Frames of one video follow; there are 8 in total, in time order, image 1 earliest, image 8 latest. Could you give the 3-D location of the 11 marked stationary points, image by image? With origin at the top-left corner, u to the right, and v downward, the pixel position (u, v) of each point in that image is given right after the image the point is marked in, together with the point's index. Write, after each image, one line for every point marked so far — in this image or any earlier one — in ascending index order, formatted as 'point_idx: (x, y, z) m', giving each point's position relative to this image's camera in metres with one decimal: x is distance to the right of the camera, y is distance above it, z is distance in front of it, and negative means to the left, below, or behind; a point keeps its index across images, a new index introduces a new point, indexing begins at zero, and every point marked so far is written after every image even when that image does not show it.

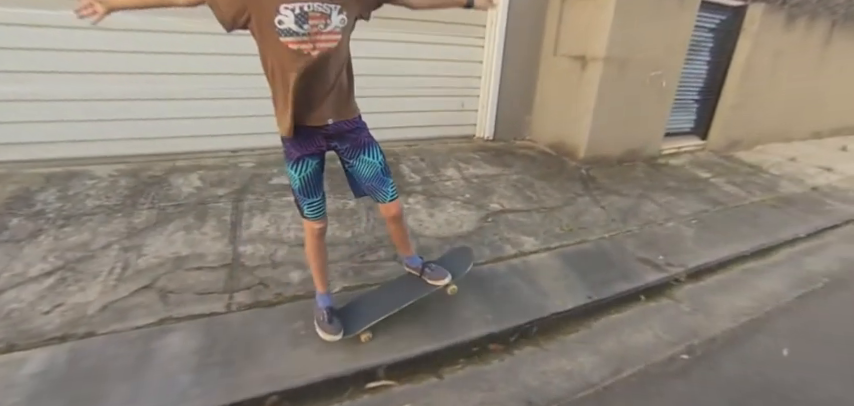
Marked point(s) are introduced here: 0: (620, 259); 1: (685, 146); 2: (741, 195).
0: (+1.5, -0.4, +2.8) m
1: (+3.5, +0.8, +5.1) m
2: (+3.4, +0.1, +4.1) m
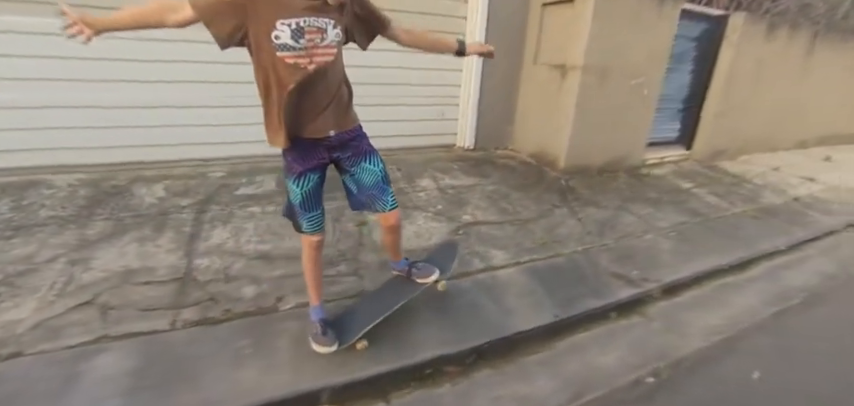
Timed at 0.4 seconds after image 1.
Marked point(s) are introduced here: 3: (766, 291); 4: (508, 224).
0: (+1.2, -0.5, +2.8) m
1: (+3.3, +0.7, +5.0) m
2: (+3.2, 0.0, +4.0) m
3: (+2.5, -0.6, +2.7) m
4: (+0.7, -0.2, +3.2) m
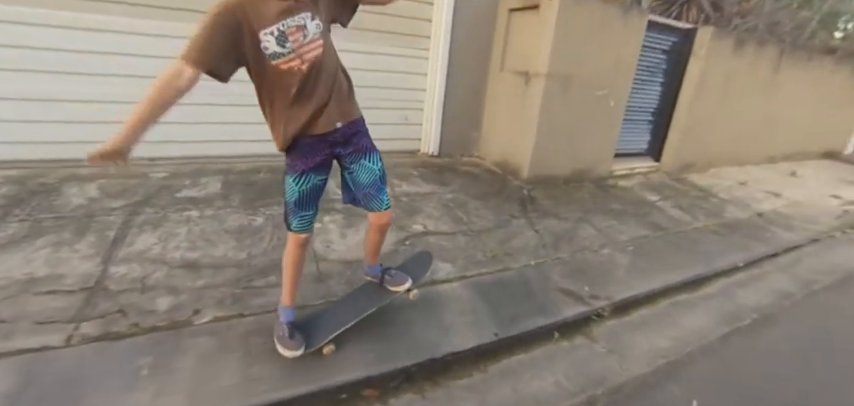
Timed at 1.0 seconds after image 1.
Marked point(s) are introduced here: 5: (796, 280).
0: (+0.8, -0.6, +2.6) m
1: (+2.8, +0.5, +5.0) m
2: (+2.7, -0.2, +4.0) m
3: (+2.1, -0.8, +2.6) m
4: (+0.3, -0.3, +3.1) m
5: (+3.1, -0.6, +3.1) m
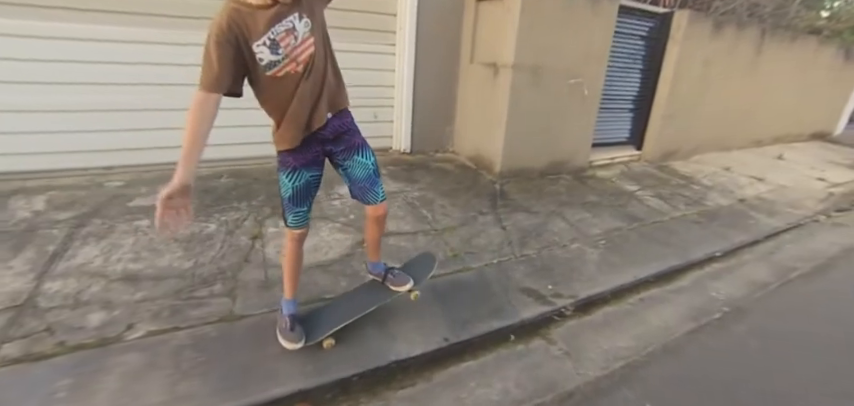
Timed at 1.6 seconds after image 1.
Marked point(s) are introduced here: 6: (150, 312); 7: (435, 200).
0: (+0.5, -0.6, +2.5) m
1: (+2.5, +0.6, +4.8) m
2: (+2.4, -0.1, +3.8) m
3: (+1.8, -0.7, +2.5) m
4: (0.0, -0.3, +3.0) m
5: (+2.7, -0.5, +2.9) m
6: (-1.6, -0.6, +2.1) m
7: (+0.1, 0.0, +3.5) m
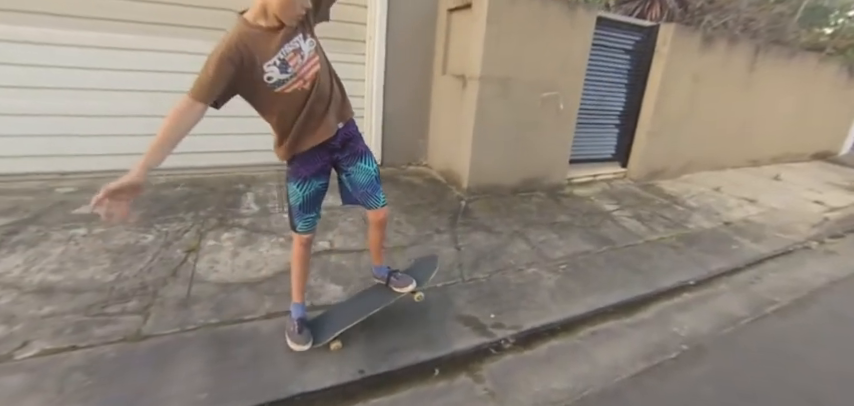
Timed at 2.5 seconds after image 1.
0: (+0.1, -0.7, +2.4) m
1: (+2.2, +0.4, +4.6) m
2: (+2.0, -0.3, +3.6) m
3: (+1.3, -0.8, +2.3) m
4: (-0.5, -0.4, +2.8) m
5: (+2.3, -0.7, +2.7) m
6: (-2.0, -0.7, +2.0) m
7: (-0.3, -0.1, +3.4) m
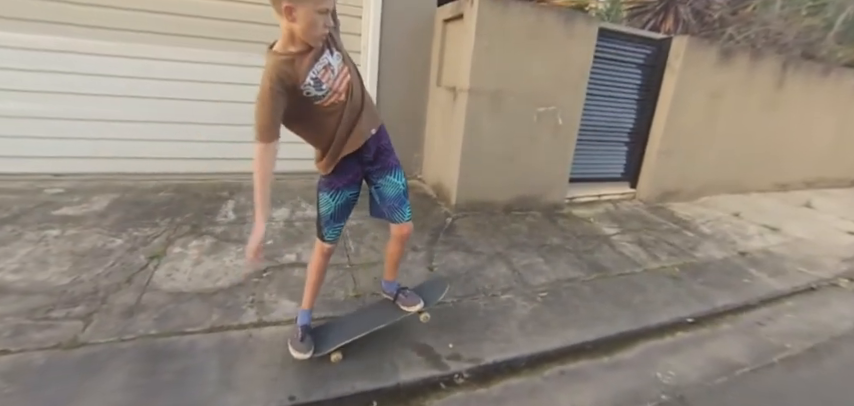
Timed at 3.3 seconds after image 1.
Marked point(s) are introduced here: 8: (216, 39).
0: (-0.2, -0.8, +2.2) m
1: (+2.1, +0.1, +4.3) m
2: (+1.9, -0.5, +3.3) m
3: (+1.0, -1.0, +2.0) m
4: (-0.7, -0.5, +2.7) m
5: (+2.1, -0.9, +2.4) m
6: (-2.3, -0.7, +2.0) m
7: (-0.5, -0.2, +3.2) m
8: (-2.2, +1.7, +3.9) m
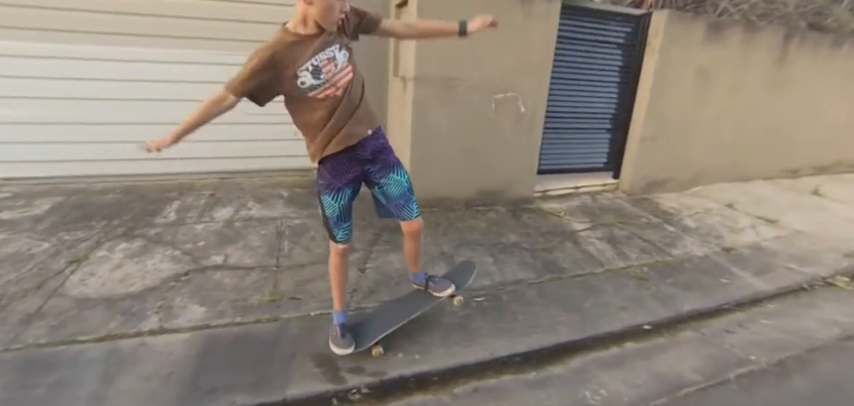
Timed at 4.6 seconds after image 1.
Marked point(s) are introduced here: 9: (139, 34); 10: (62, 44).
0: (-0.7, -0.8, +2.0) m
1: (+1.7, +0.2, +4.0) m
2: (+1.4, -0.4, +3.0) m
3: (+0.5, -0.9, +1.8) m
4: (-1.2, -0.5, +2.6) m
5: (+1.6, -0.8, +2.0) m
6: (-2.8, -0.7, +1.9) m
7: (-0.9, -0.2, +3.1) m
8: (-2.6, +1.7, +3.8) m
9: (-2.9, +1.7, +3.7) m
10: (-3.4, +1.5, +3.5) m
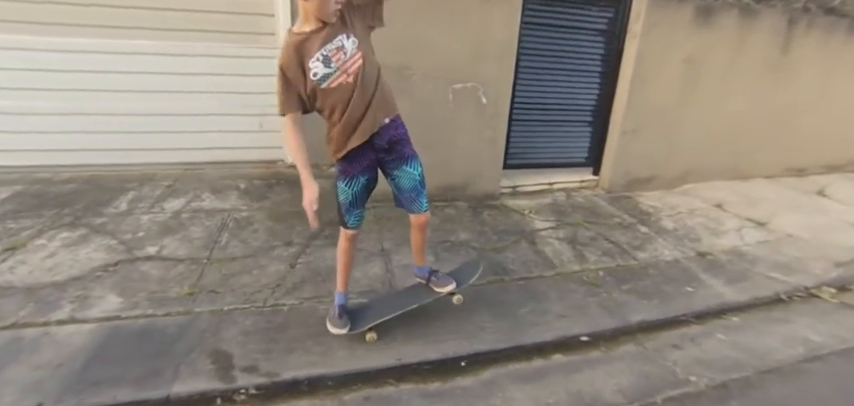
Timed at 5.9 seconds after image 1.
0: (-1.2, -0.7, +1.9) m
1: (+1.3, +0.2, +3.8) m
2: (+1.0, -0.4, +2.7) m
3: (0.0, -0.9, +1.6) m
4: (-1.6, -0.4, +2.5) m
5: (+1.1, -0.8, +1.8) m
6: (-3.3, -0.6, +2.0) m
7: (-1.4, -0.1, +3.0) m
8: (-2.9, +1.8, +3.8) m
9: (-3.2, +1.8, +3.7) m
10: (-3.7, +1.6, +3.5) m
